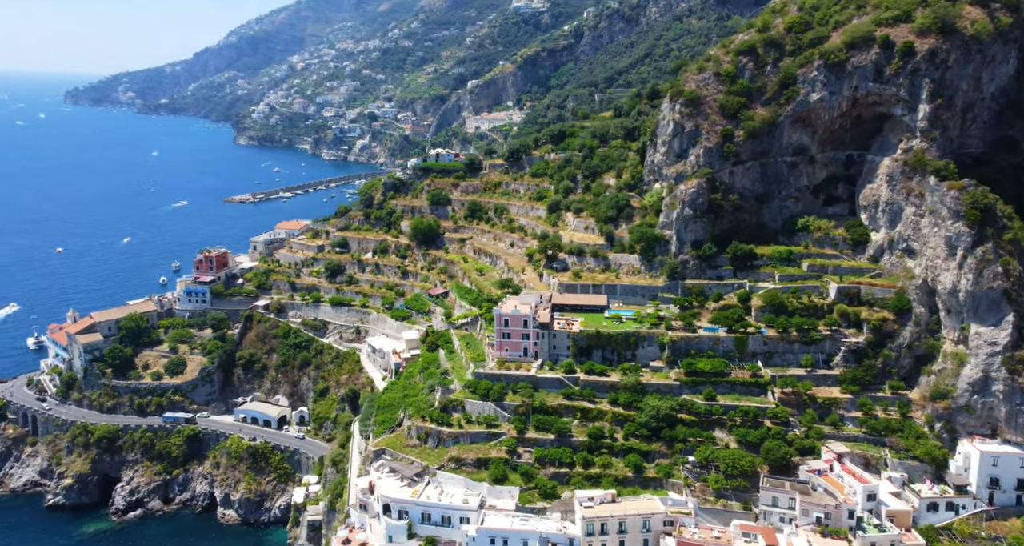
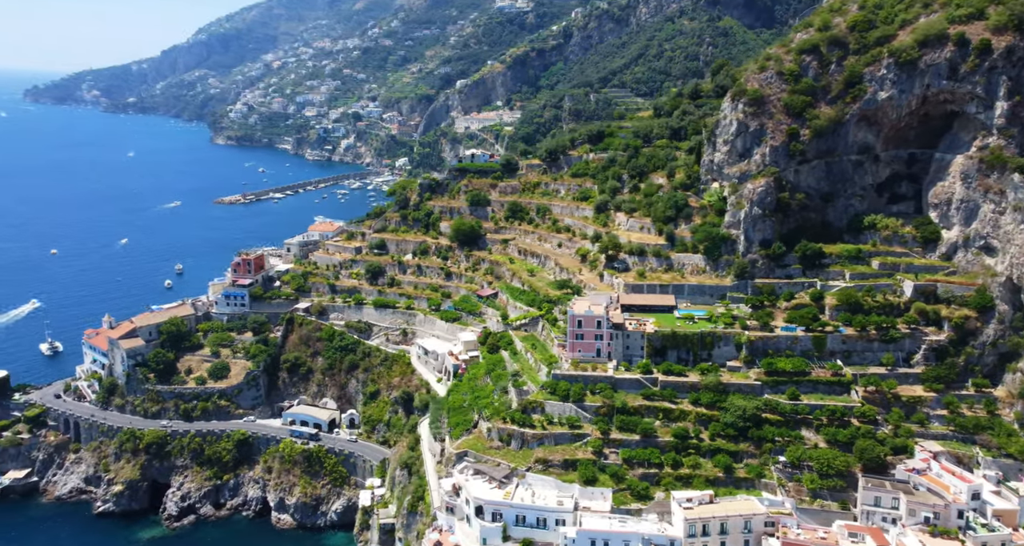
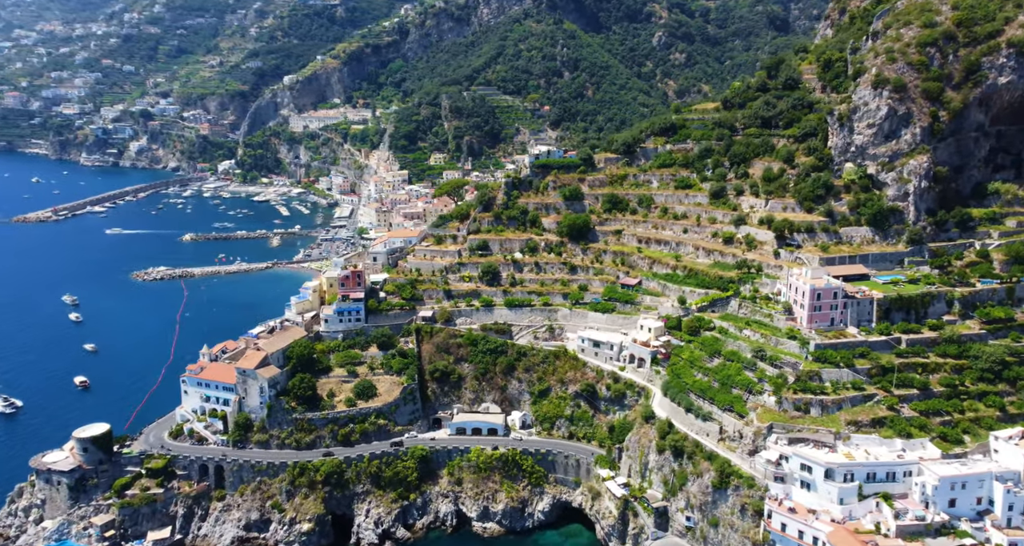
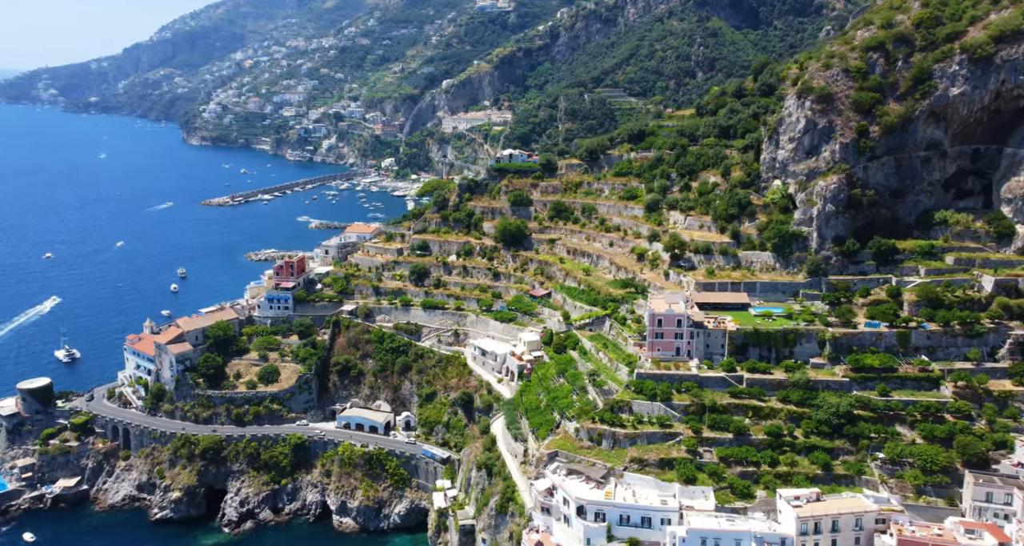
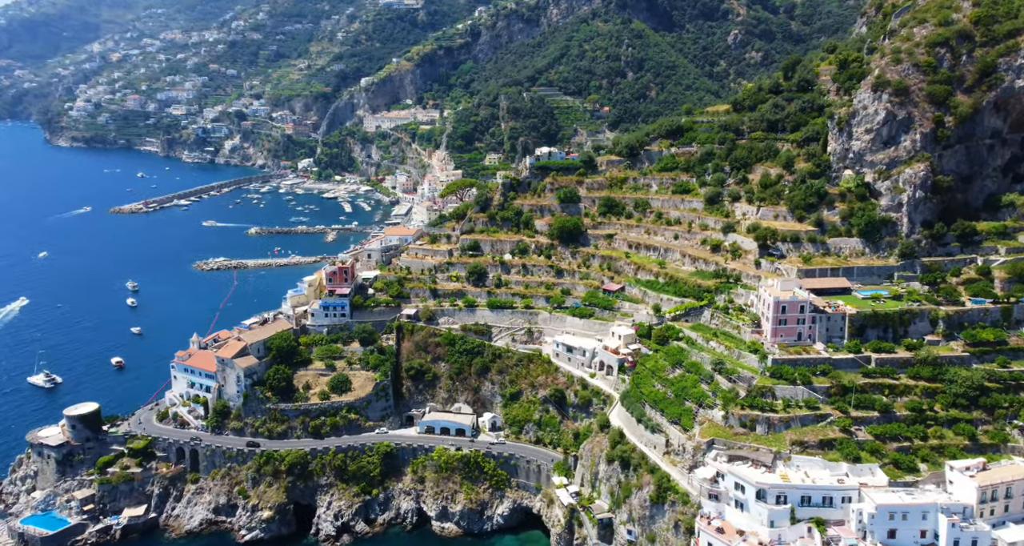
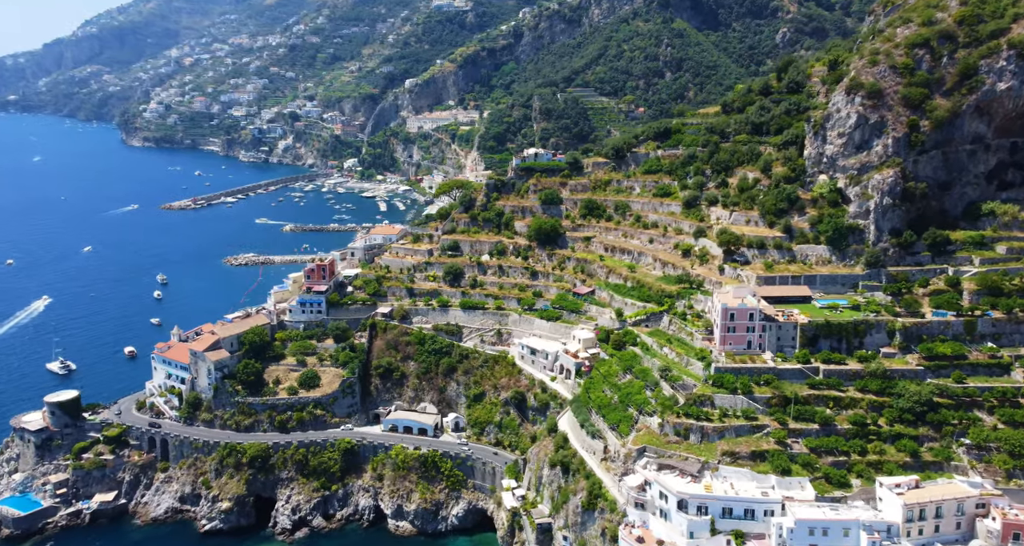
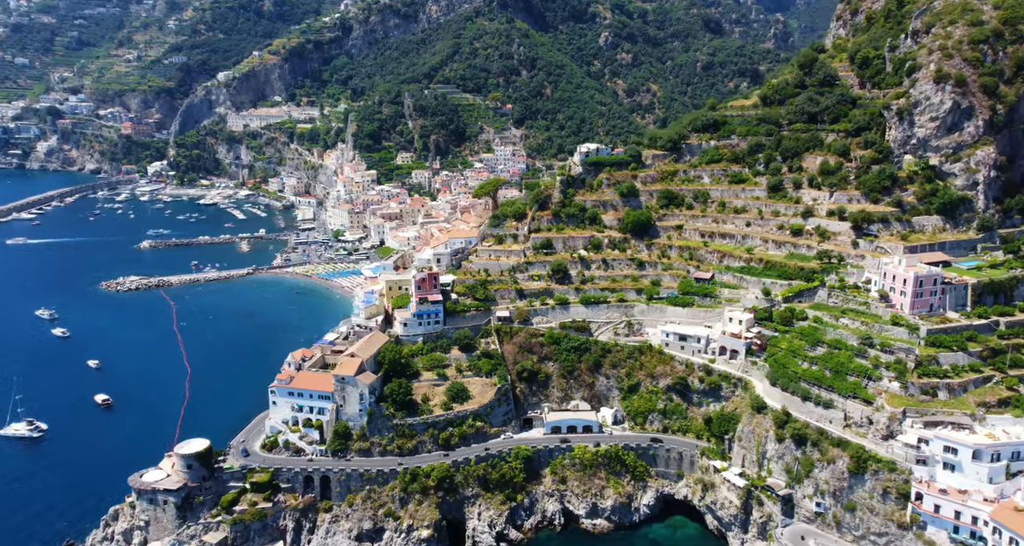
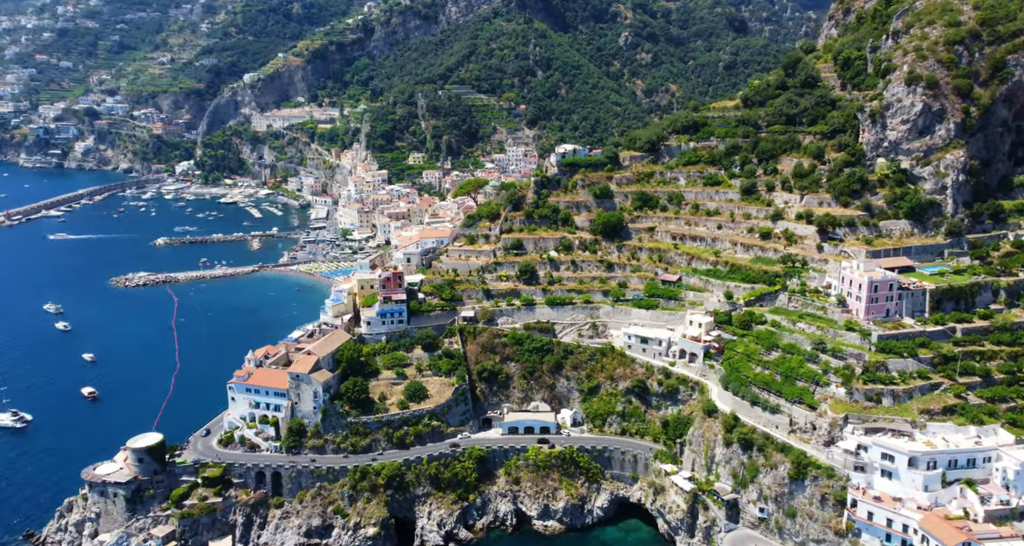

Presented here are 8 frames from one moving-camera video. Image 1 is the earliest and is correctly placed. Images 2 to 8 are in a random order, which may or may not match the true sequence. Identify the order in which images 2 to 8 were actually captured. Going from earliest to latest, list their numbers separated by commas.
2, 4, 6, 5, 3, 8, 7
